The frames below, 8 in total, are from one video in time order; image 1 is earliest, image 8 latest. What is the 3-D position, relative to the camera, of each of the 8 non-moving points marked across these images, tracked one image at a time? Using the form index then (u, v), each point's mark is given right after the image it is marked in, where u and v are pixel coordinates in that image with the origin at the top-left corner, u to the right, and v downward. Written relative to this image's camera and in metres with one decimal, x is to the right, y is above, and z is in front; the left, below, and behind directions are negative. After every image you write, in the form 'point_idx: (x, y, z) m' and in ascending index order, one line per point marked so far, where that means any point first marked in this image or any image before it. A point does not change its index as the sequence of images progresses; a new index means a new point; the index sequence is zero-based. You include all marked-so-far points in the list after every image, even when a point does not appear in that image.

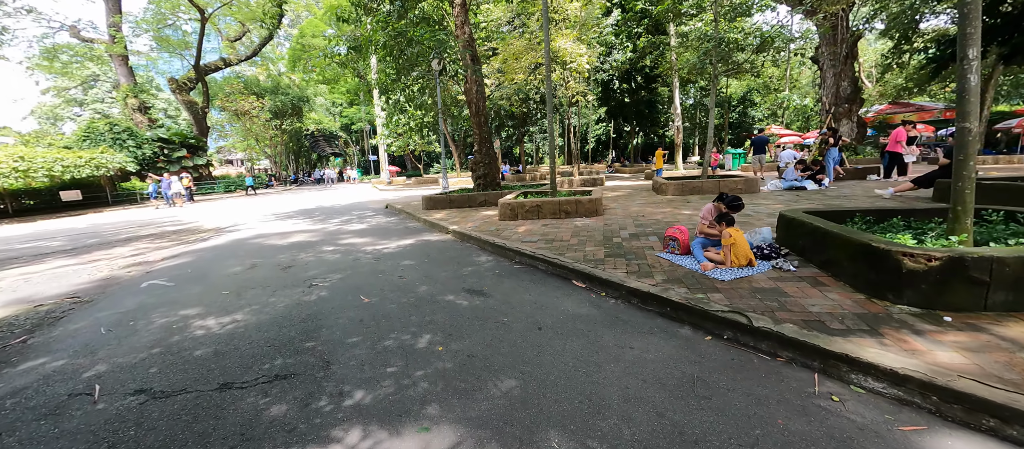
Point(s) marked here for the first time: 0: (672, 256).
0: (+1.7, -0.3, +3.9) m
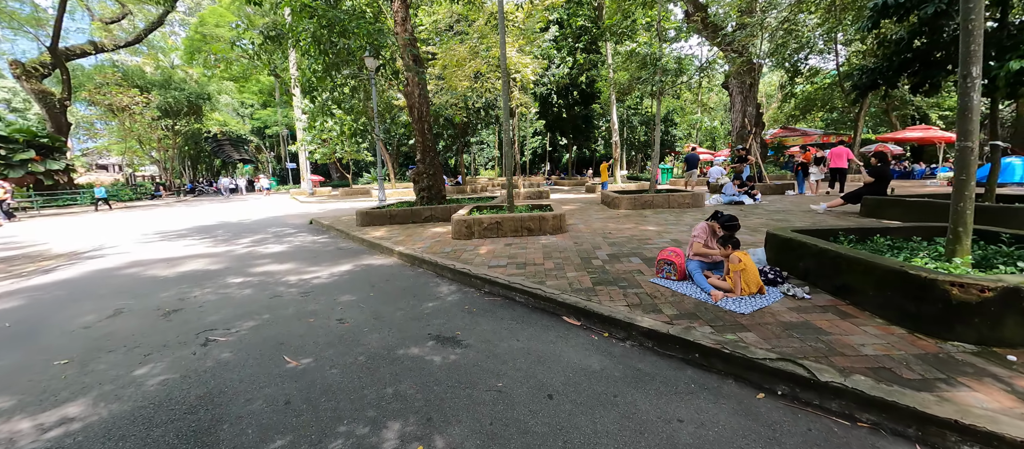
0: (+1.5, -0.6, +3.5) m
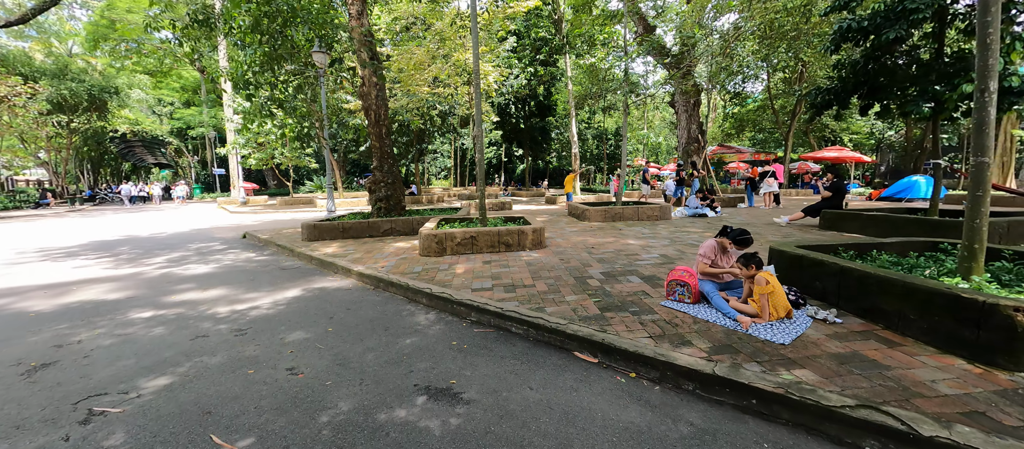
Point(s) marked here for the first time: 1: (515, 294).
0: (+1.5, -0.7, +3.1) m
1: (0.0, -0.7, +3.7) m
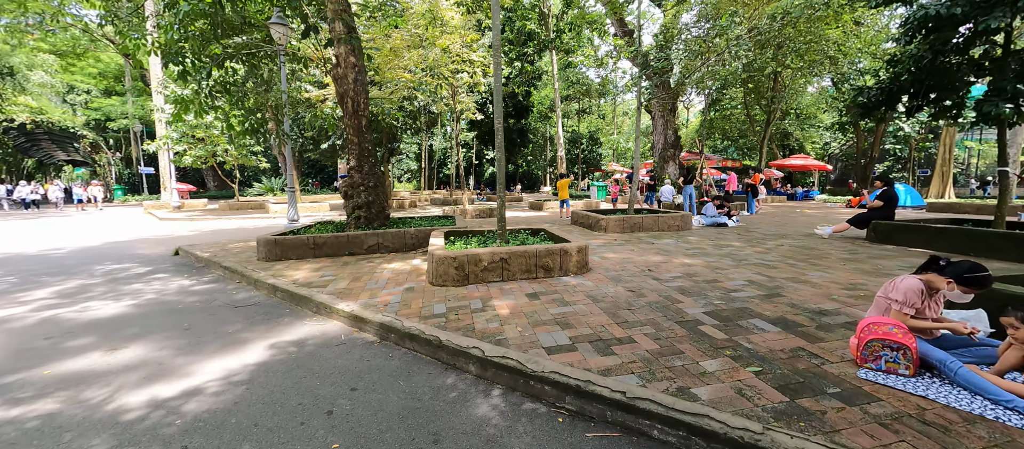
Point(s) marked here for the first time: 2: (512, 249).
0: (+2.3, -0.9, +2.1) m
1: (+0.7, -0.9, +2.5) m
2: (0.0, -0.3, +4.4) m
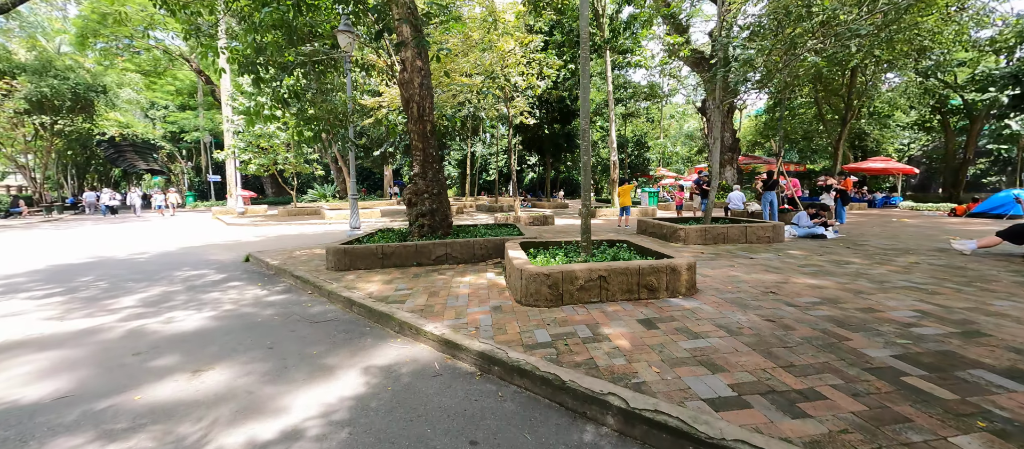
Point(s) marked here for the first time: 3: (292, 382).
0: (+3.1, -1.0, +1.3) m
1: (+1.6, -1.0, +1.9) m
2: (+1.0, -0.4, +3.8) m
3: (-1.6, -1.2, +2.7) m
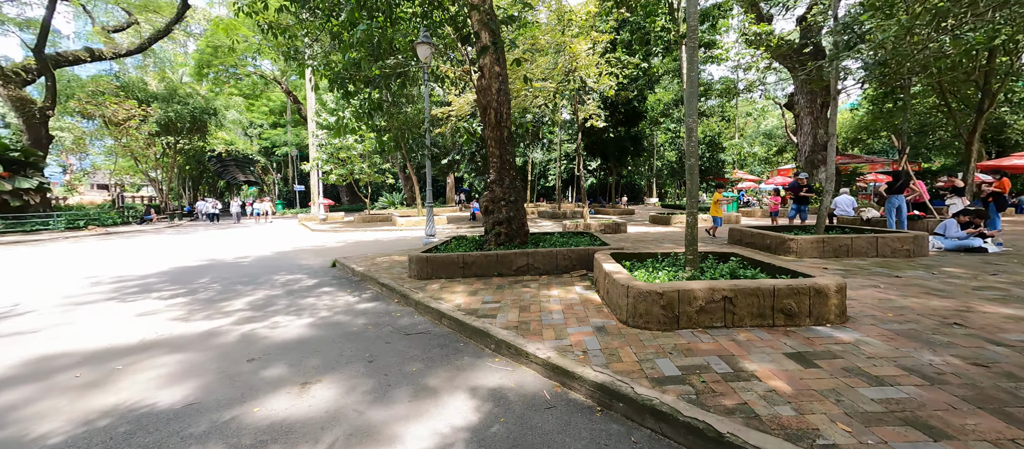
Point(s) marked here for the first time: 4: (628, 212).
0: (+3.7, -1.1, +0.5) m
1: (+2.3, -1.1, +1.3) m
2: (+2.0, -0.5, +3.3) m
3: (-0.8, -1.3, +2.5) m
4: (+6.3, +0.7, +19.5) m
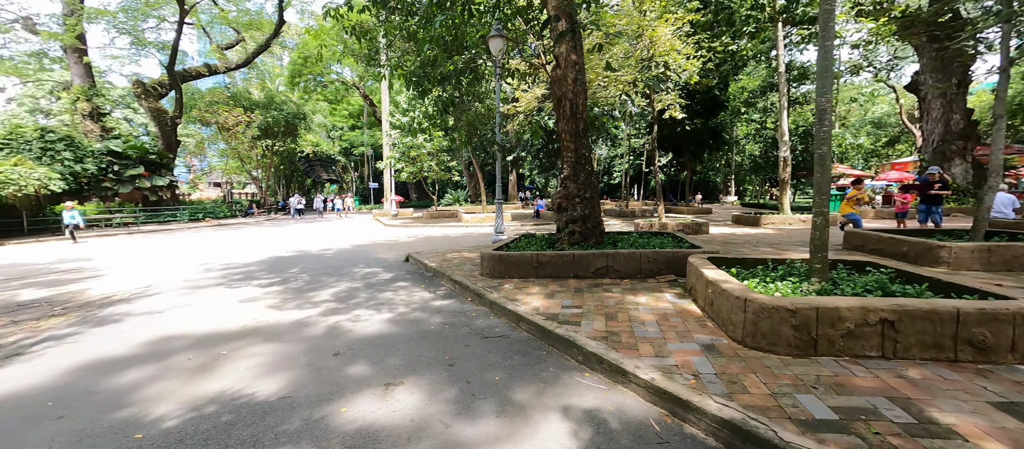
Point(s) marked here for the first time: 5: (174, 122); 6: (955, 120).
0: (+3.9, -1.2, -0.5) m
1: (+2.7, -1.2, +0.5) m
2: (+2.8, -0.6, +2.6) m
3: (-0.2, -1.2, +2.3) m
4: (+9.6, +0.7, +17.9) m
5: (-17.9, +5.4, +18.9) m
6: (+17.4, +4.1, +13.6) m
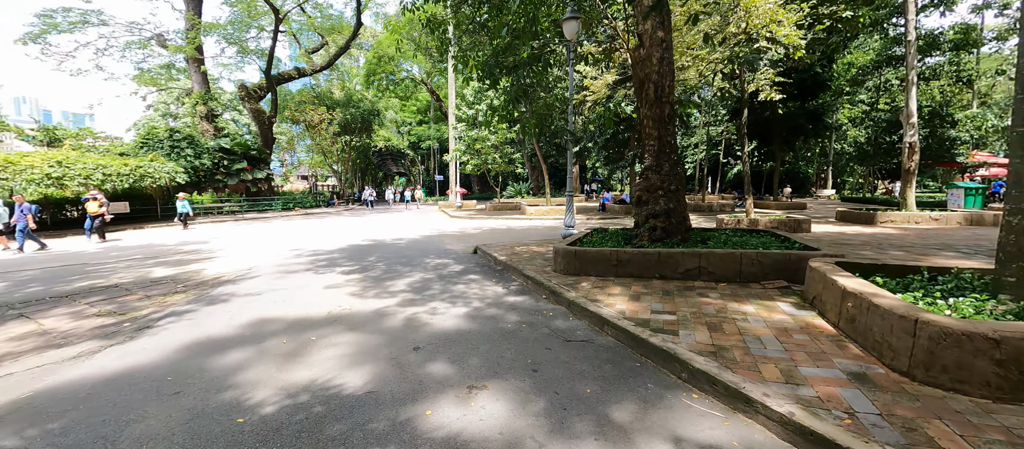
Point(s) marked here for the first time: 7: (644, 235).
0: (+4.0, -1.3, -1.4) m
1: (+2.9, -1.2, -0.2) m
2: (+3.3, -0.6, +1.8) m
3: (+0.4, -1.2, +2.0) m
4: (+12.6, +0.8, +15.8) m
5: (-14.3, +6.1, +21.2) m
6: (+19.7, +4.0, +10.2) m
7: (+2.2, -0.2, +6.0) m
